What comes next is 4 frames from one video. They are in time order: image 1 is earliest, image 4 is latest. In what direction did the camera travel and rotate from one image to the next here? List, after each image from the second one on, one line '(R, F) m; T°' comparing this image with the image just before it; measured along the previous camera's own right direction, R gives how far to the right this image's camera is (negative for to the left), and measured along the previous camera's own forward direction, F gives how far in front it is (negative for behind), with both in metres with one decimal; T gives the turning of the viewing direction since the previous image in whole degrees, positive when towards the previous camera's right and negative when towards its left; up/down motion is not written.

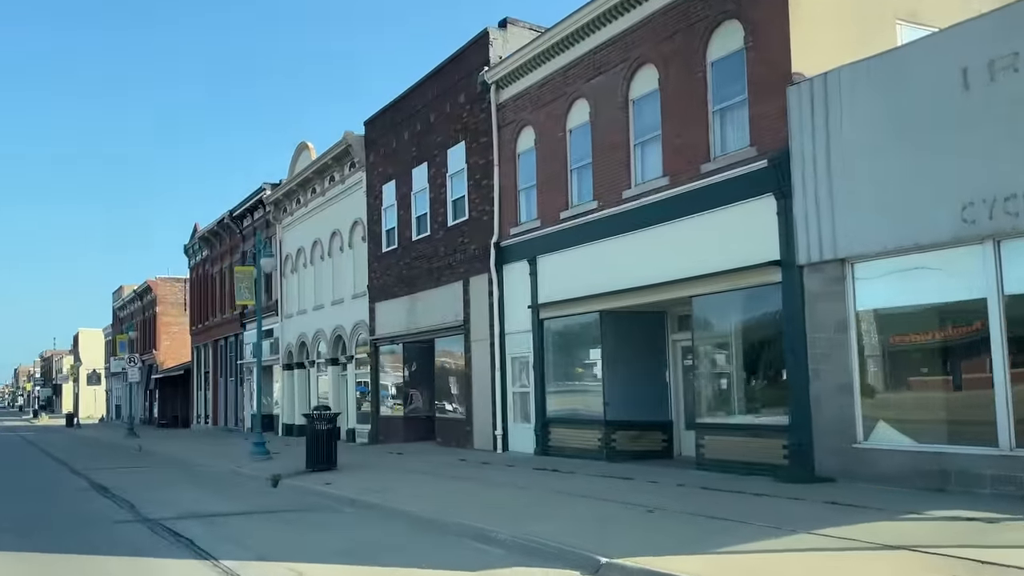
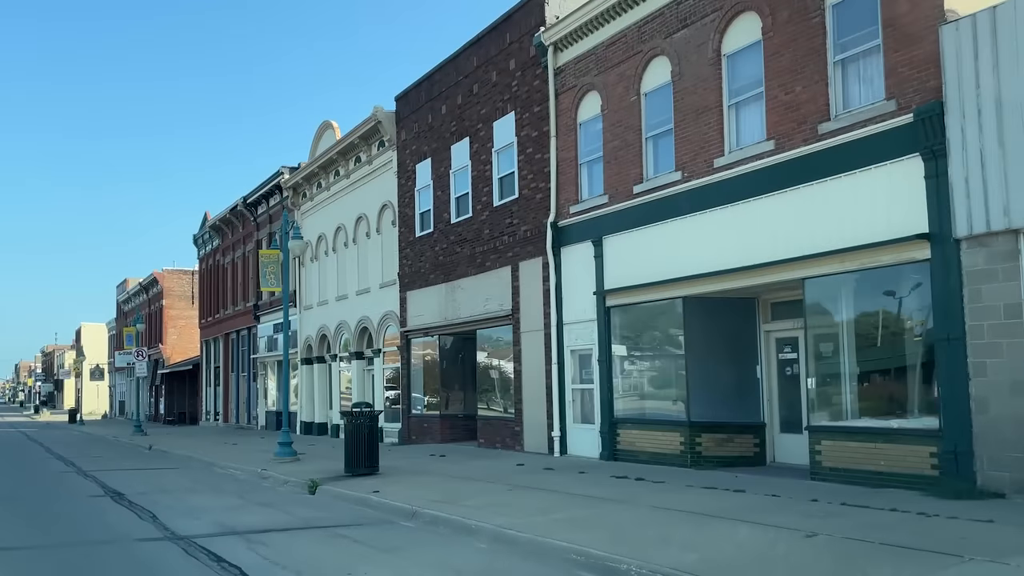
(-1.0, +1.9) m; 0°
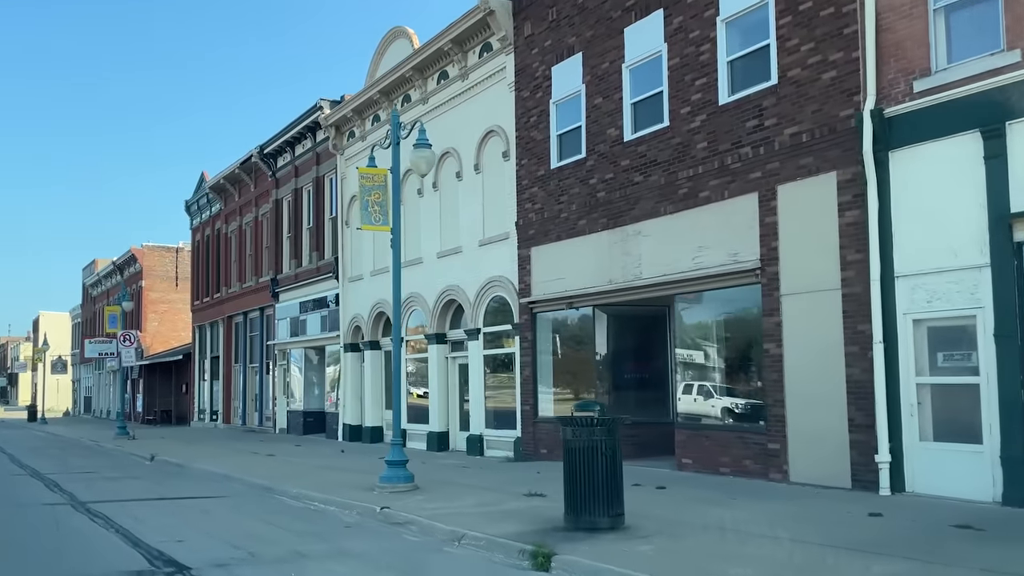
(-3.5, +6.7) m; +2°
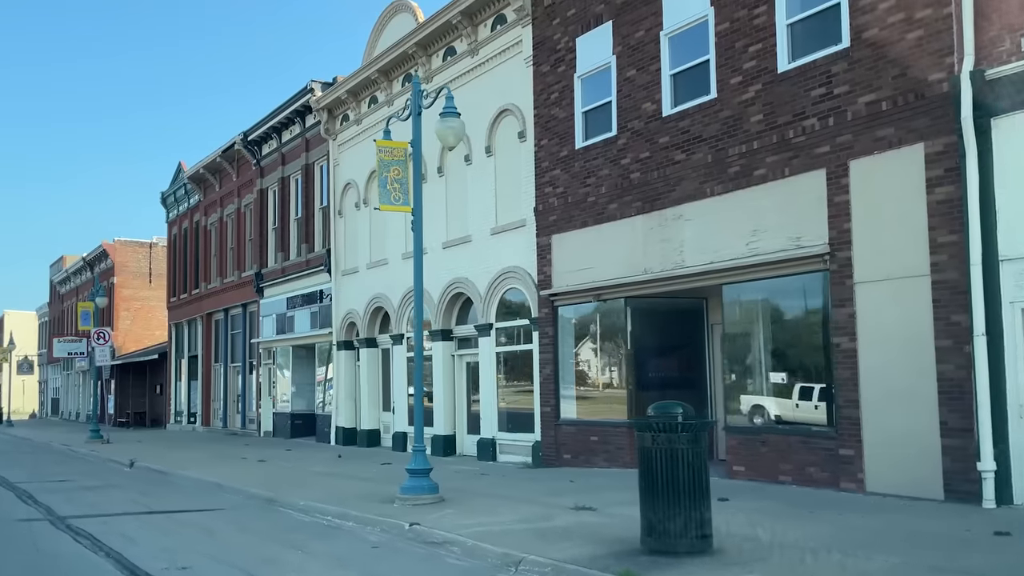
(-0.7, +1.4) m; +2°
